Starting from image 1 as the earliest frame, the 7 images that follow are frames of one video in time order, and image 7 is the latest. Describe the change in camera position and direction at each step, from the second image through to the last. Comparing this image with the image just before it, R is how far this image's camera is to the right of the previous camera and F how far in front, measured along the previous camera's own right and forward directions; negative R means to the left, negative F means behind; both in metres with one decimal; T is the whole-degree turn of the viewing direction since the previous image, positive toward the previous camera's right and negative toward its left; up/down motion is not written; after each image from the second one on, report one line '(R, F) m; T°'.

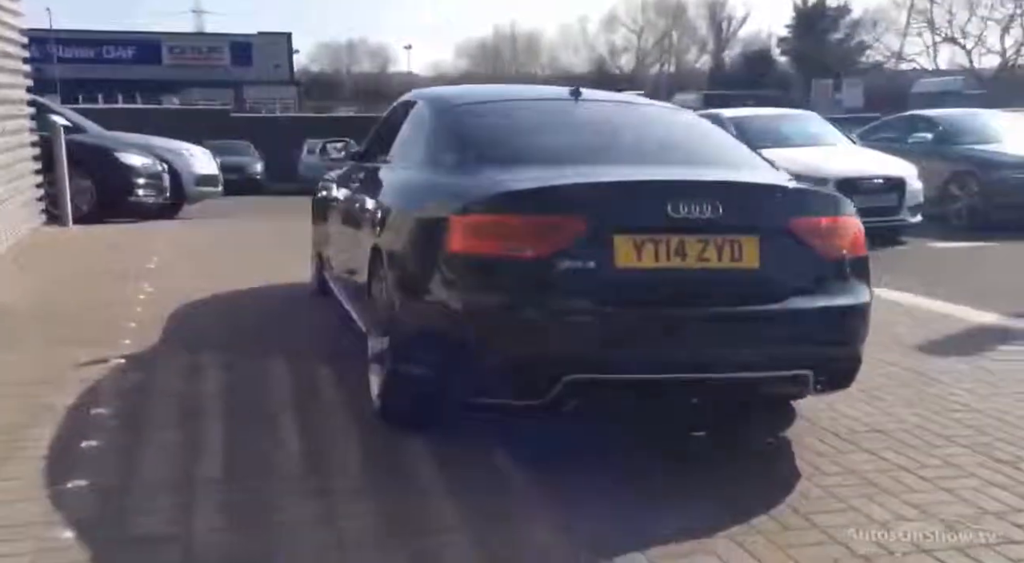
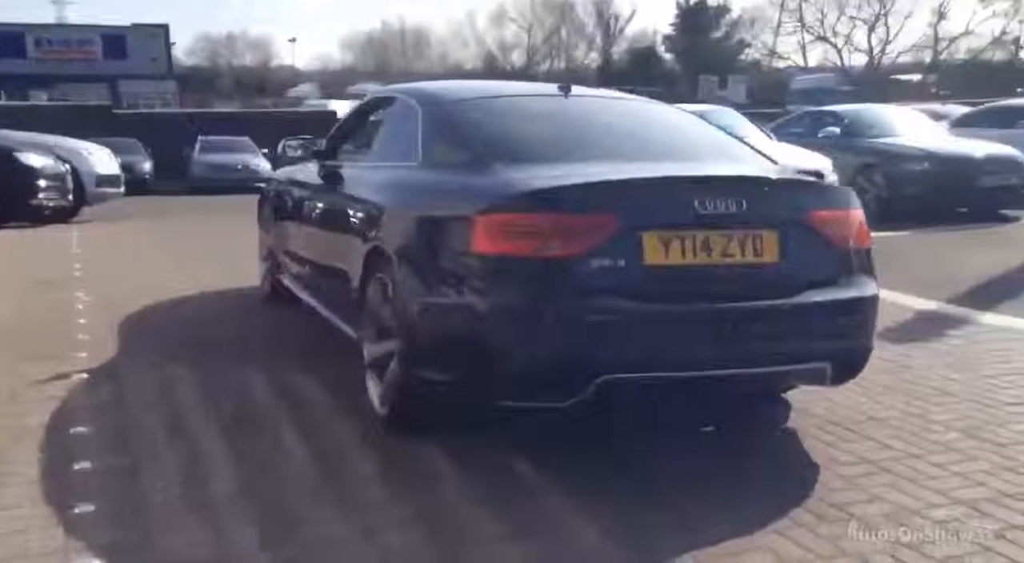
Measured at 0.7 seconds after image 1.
(-0.5, +0.1) m; +6°
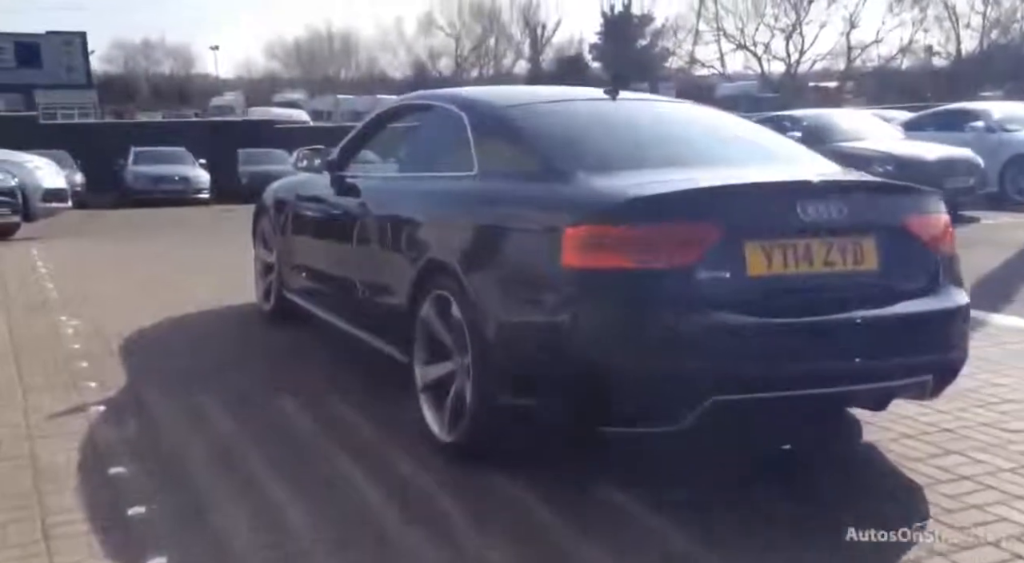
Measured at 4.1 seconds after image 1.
(-0.5, +0.3) m; +4°
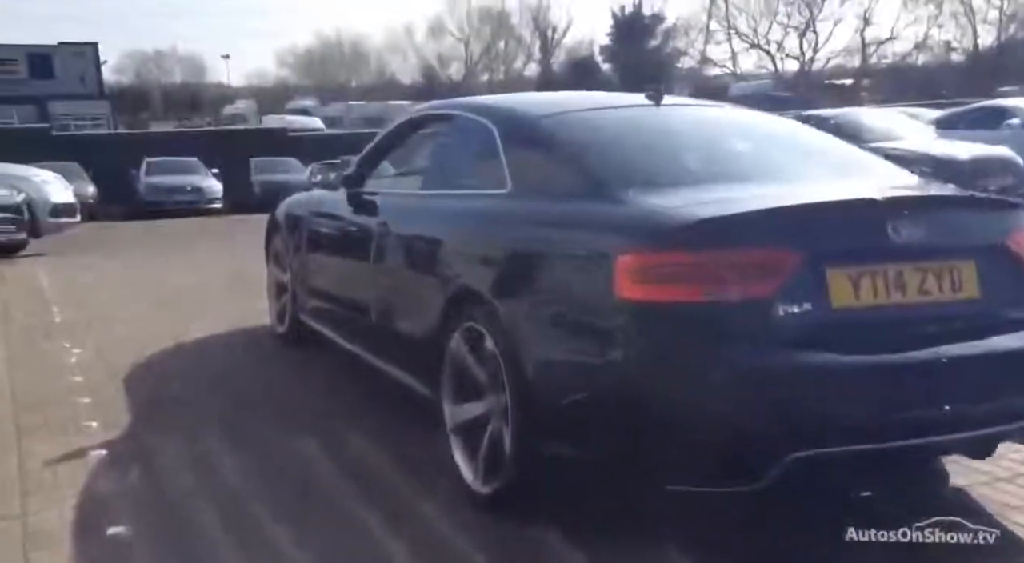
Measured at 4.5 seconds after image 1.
(-0.1, +0.4) m; -1°
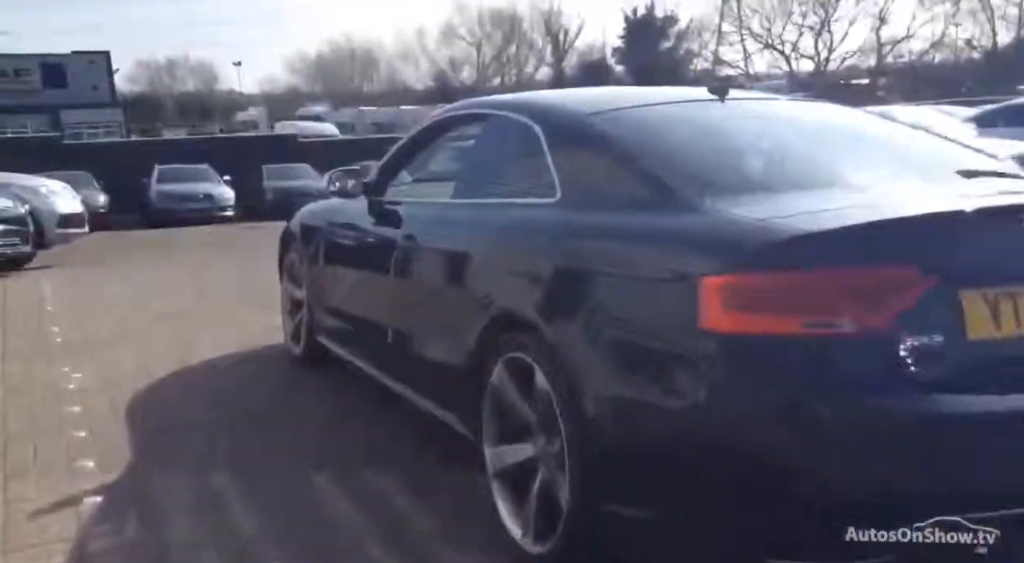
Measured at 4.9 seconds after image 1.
(-0.1, +0.5) m; -1°
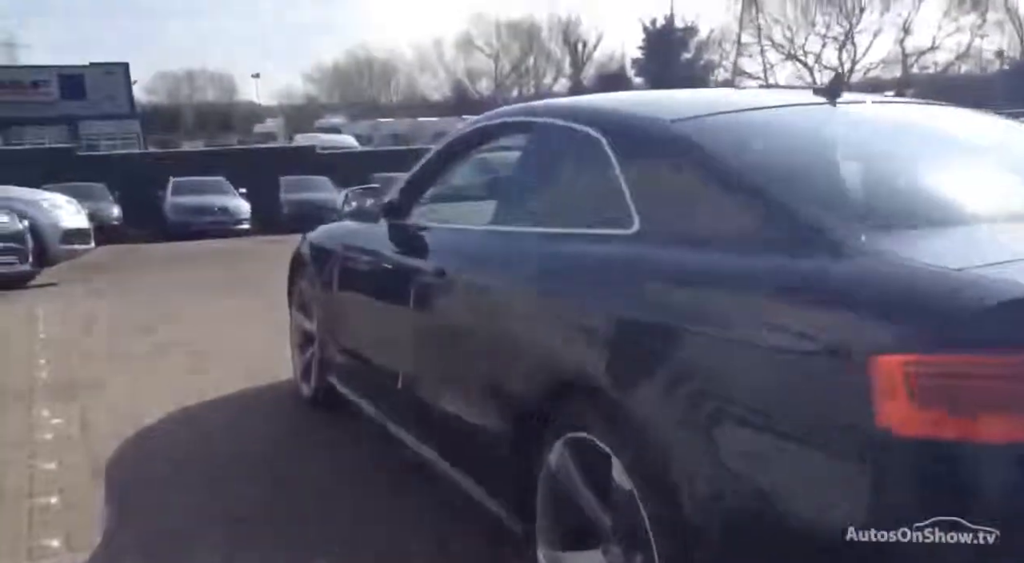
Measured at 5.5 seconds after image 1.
(-0.1, +0.8) m; -1°
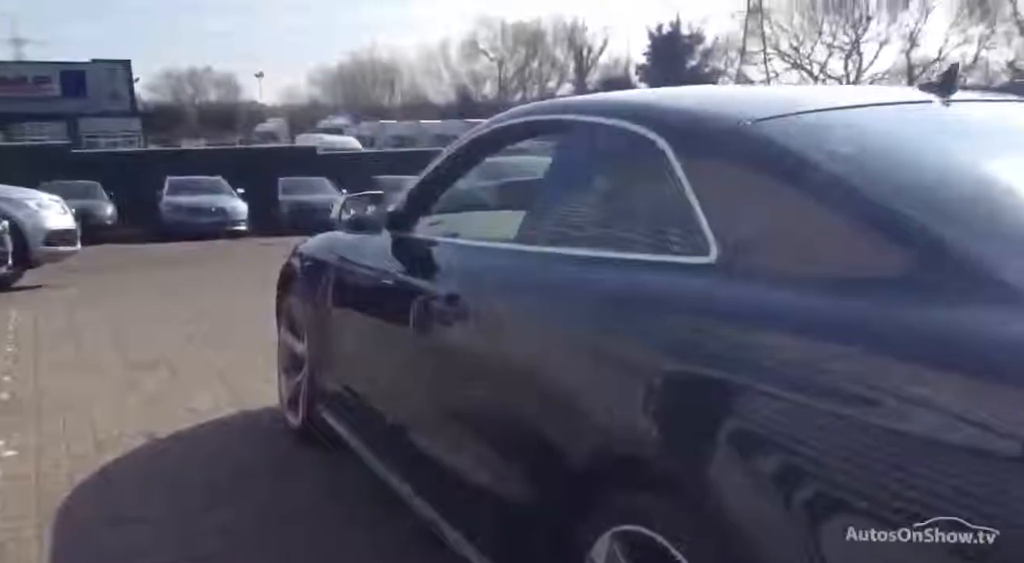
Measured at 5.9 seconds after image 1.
(-0.1, +0.6) m; 0°
